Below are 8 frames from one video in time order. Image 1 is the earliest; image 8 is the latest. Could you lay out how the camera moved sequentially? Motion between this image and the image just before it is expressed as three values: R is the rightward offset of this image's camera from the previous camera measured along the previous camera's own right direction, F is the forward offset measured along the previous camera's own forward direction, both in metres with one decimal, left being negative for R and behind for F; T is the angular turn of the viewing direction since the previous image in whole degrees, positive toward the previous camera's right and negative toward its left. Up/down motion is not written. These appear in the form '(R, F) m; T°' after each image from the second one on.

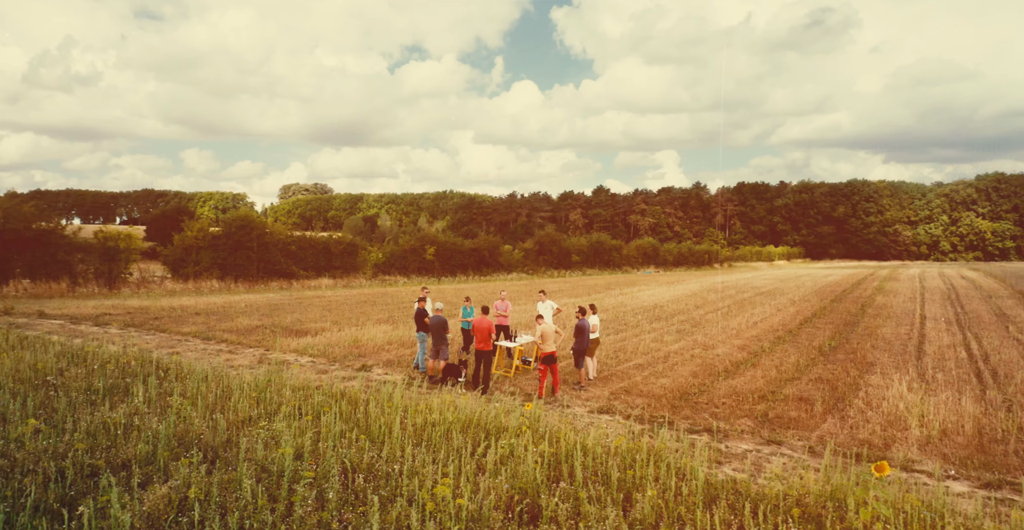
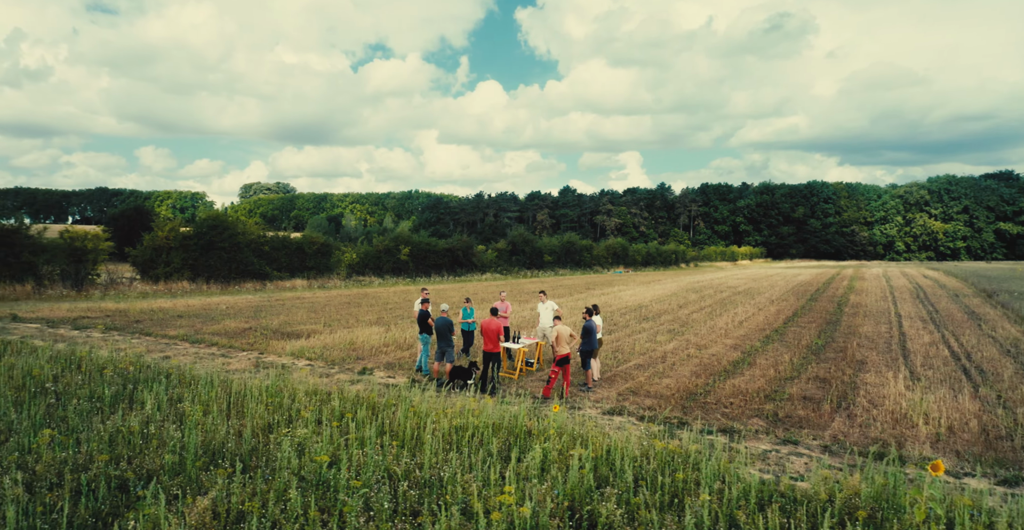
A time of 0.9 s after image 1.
(-0.6, +0.1) m; +2°
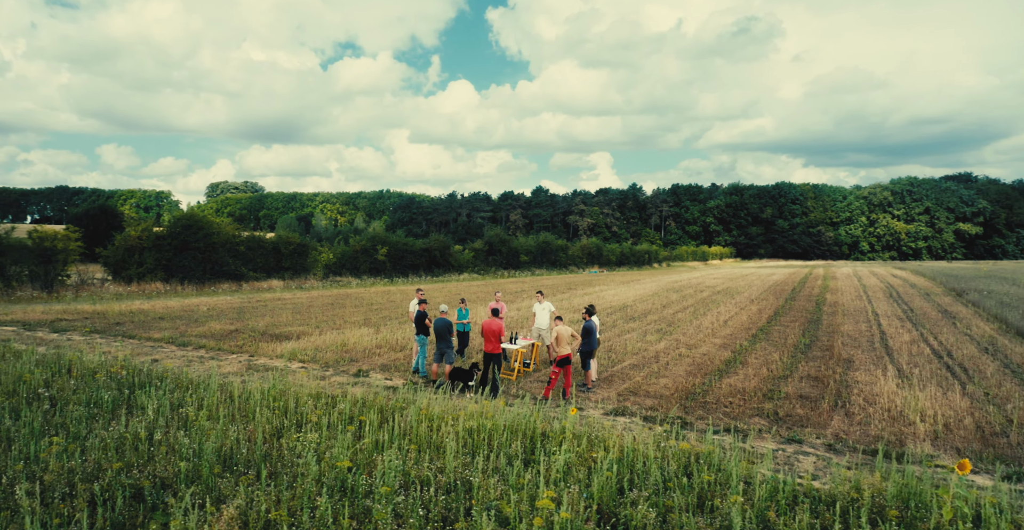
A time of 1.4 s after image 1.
(-0.4, +0.1) m; +2°
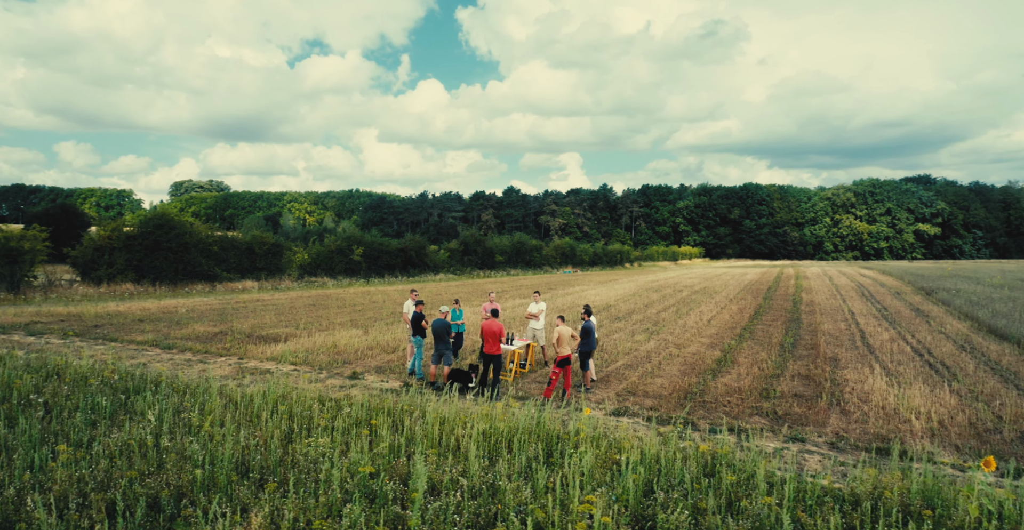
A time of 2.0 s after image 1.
(-0.4, +0.1) m; +2°
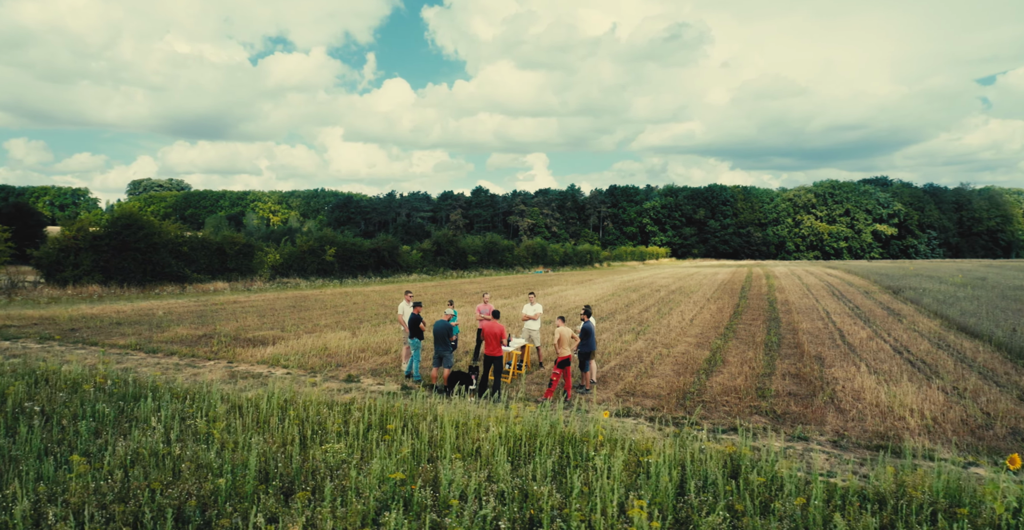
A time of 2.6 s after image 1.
(-0.4, +0.1) m; +2°
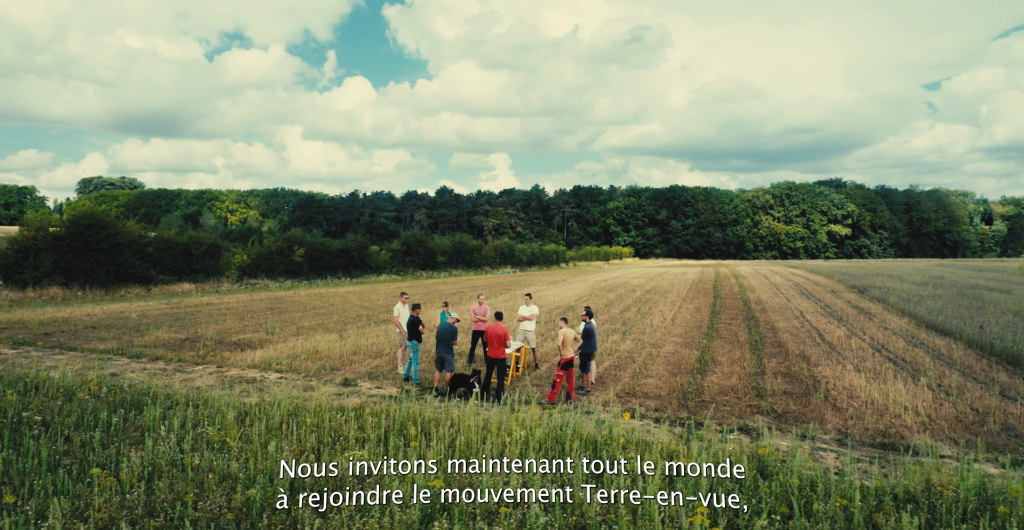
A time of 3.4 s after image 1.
(-0.5, +0.1) m; +2°
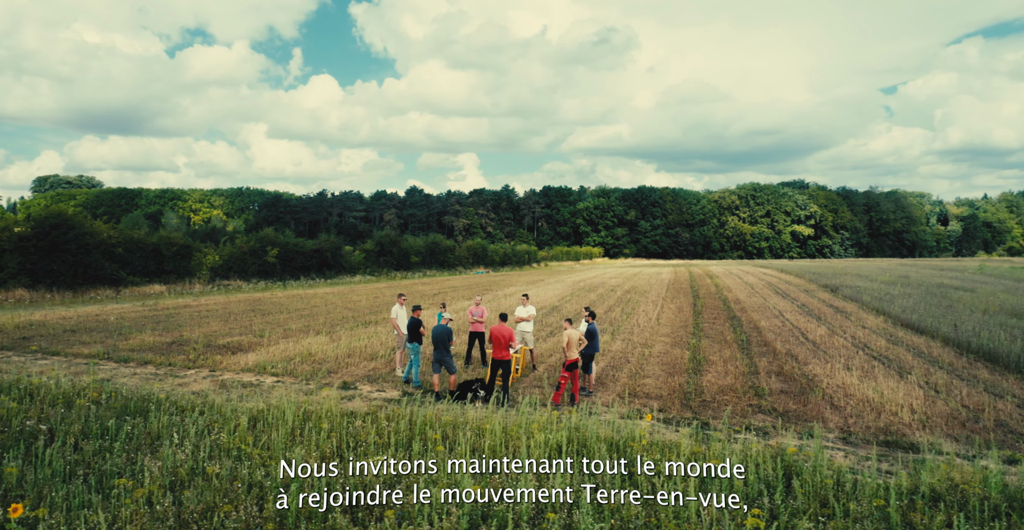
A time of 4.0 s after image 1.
(-0.5, 0.0) m; +2°
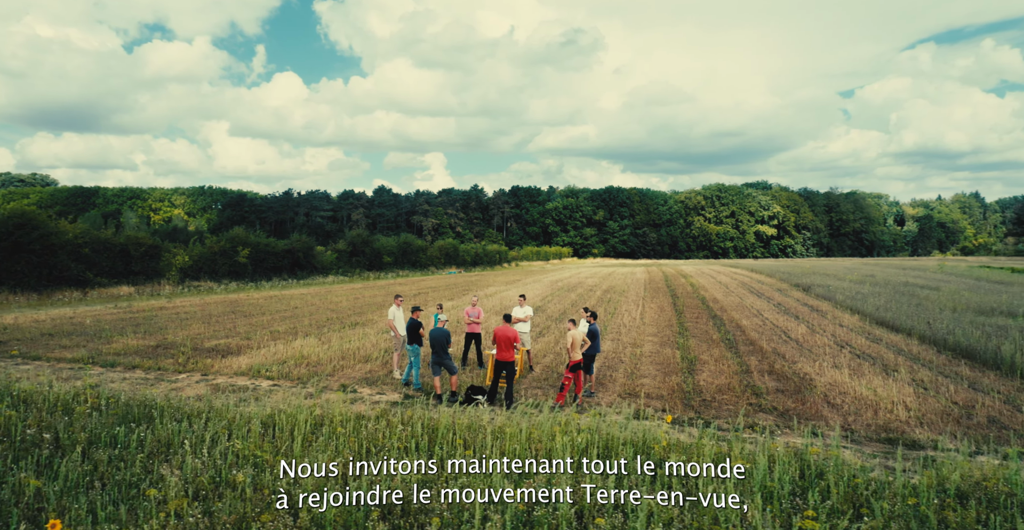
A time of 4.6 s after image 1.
(-0.5, 0.0) m; +2°
